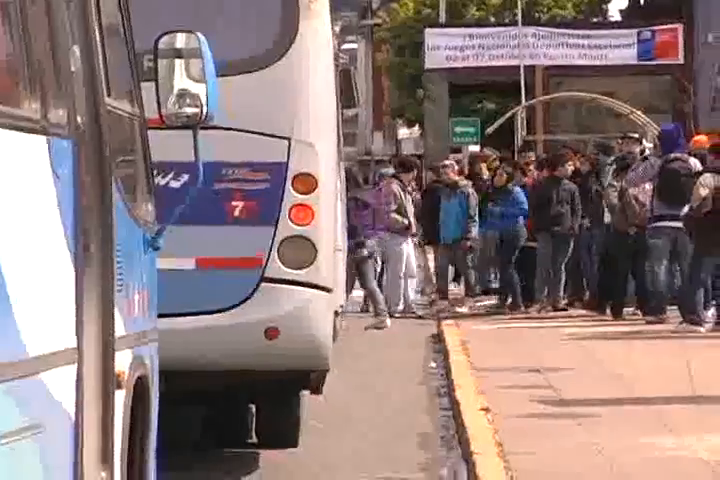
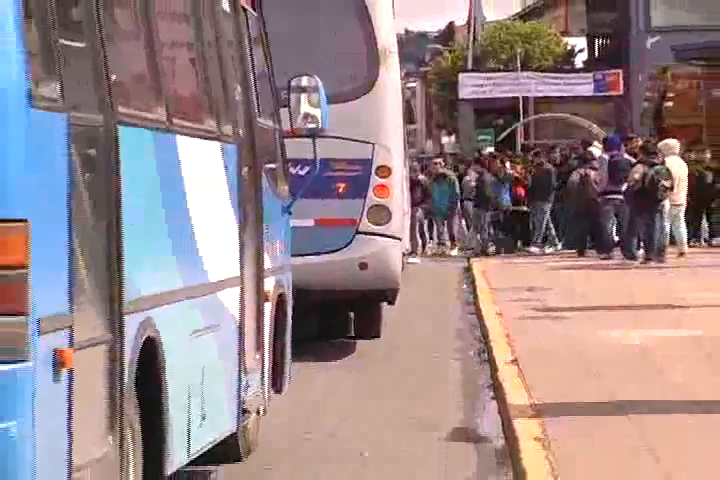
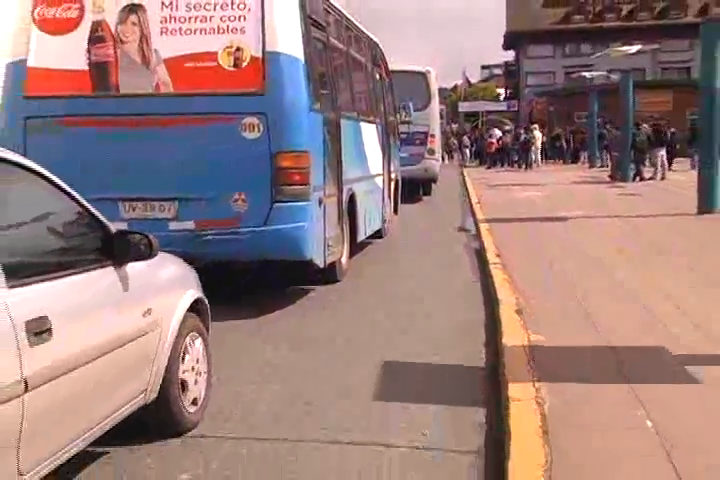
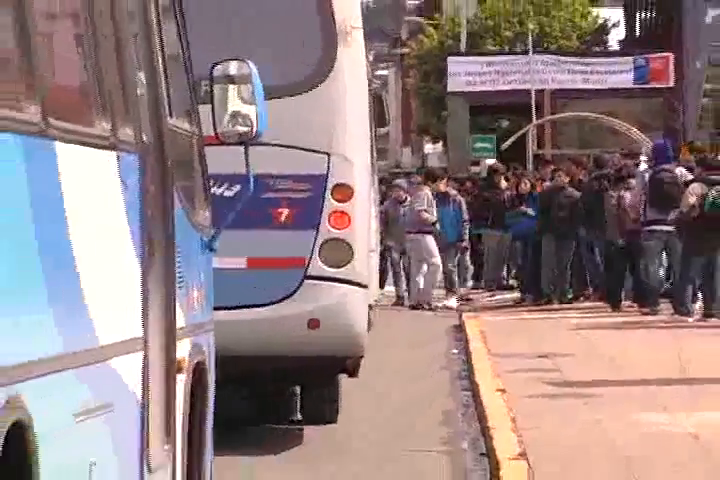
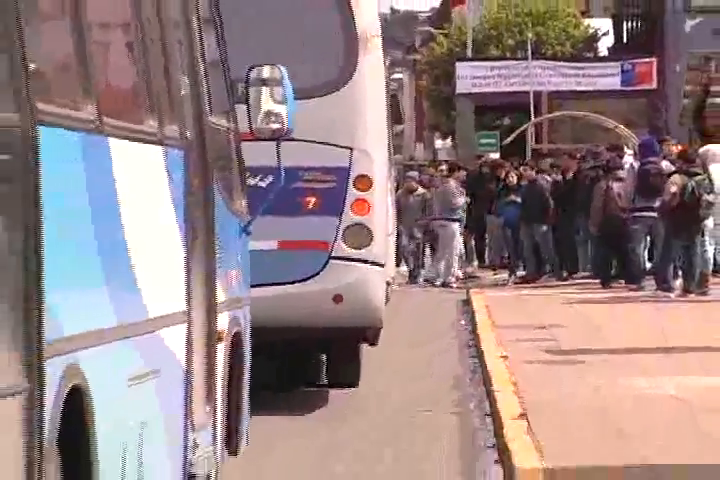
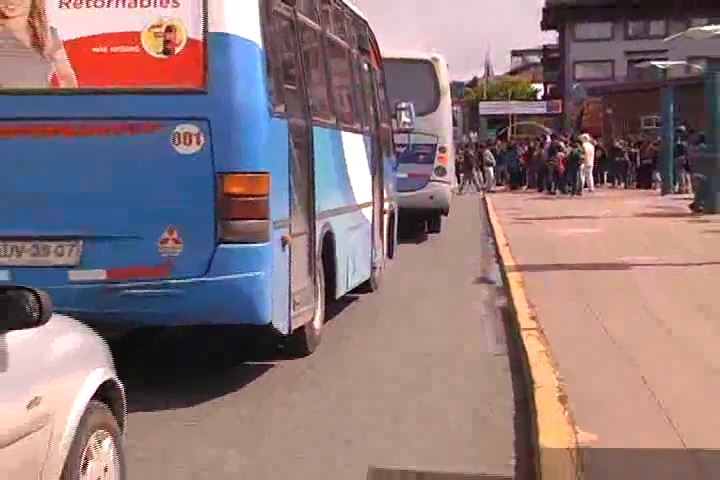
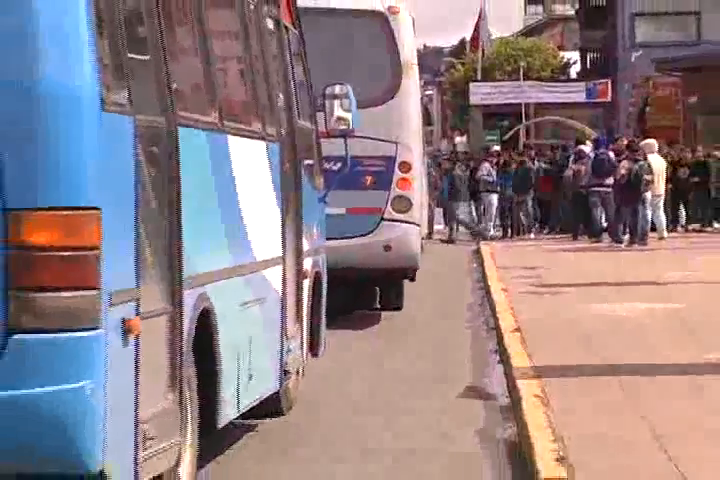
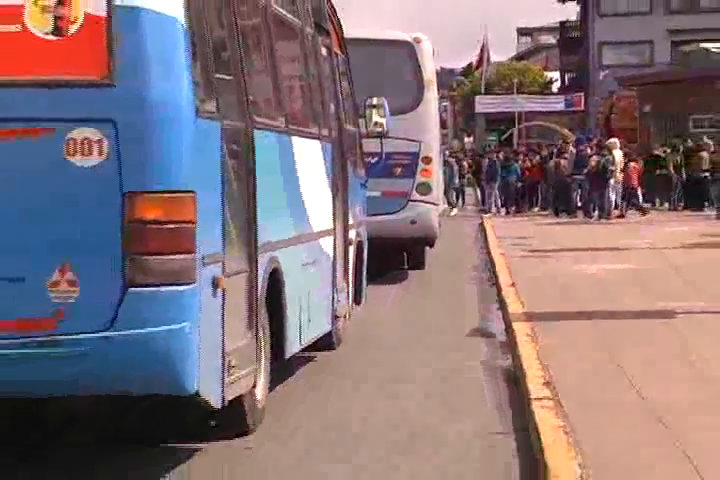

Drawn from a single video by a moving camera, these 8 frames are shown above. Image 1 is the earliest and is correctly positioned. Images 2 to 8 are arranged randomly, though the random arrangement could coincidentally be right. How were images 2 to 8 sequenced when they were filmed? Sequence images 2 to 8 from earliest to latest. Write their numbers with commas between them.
4, 5, 2, 7, 8, 6, 3
